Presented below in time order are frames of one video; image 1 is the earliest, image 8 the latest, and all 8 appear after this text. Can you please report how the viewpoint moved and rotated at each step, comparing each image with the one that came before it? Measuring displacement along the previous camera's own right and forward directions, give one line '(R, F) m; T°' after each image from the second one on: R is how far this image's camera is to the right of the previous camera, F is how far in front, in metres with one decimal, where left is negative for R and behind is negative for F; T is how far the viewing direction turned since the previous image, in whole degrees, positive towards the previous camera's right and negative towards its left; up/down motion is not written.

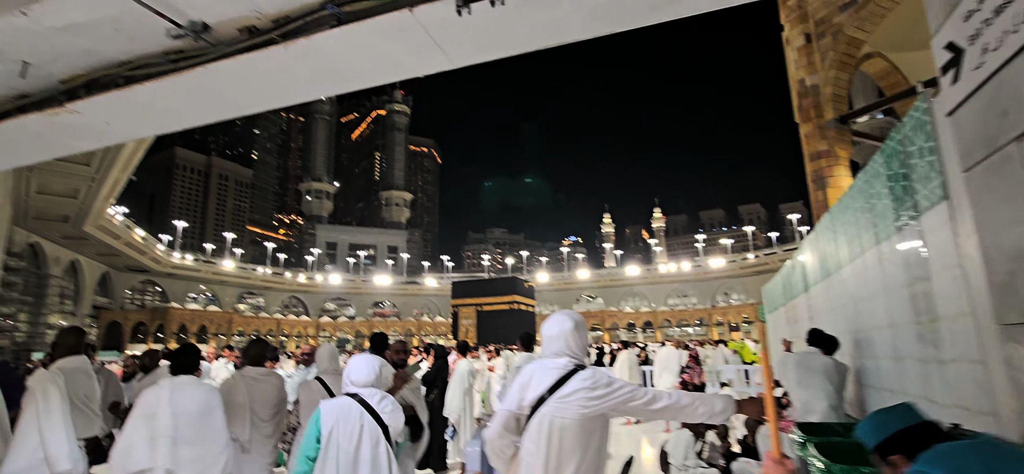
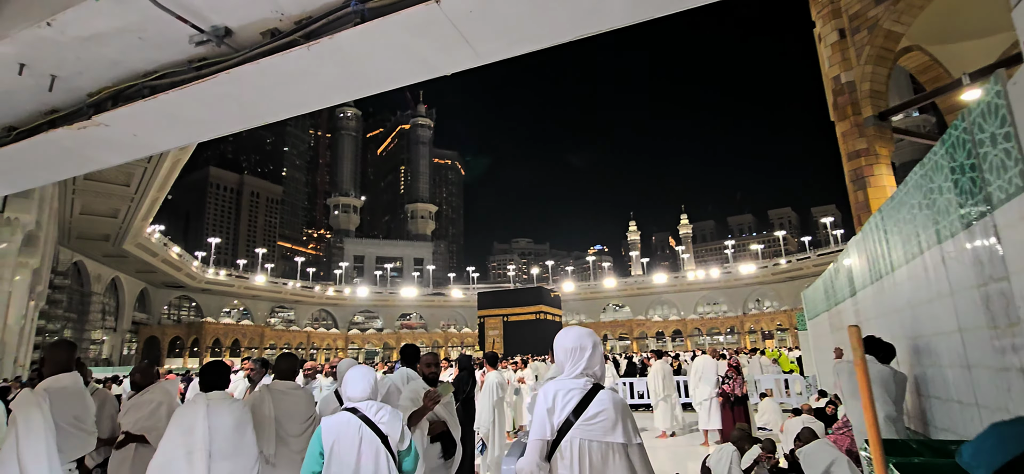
(0.0, +0.1) m; -3°
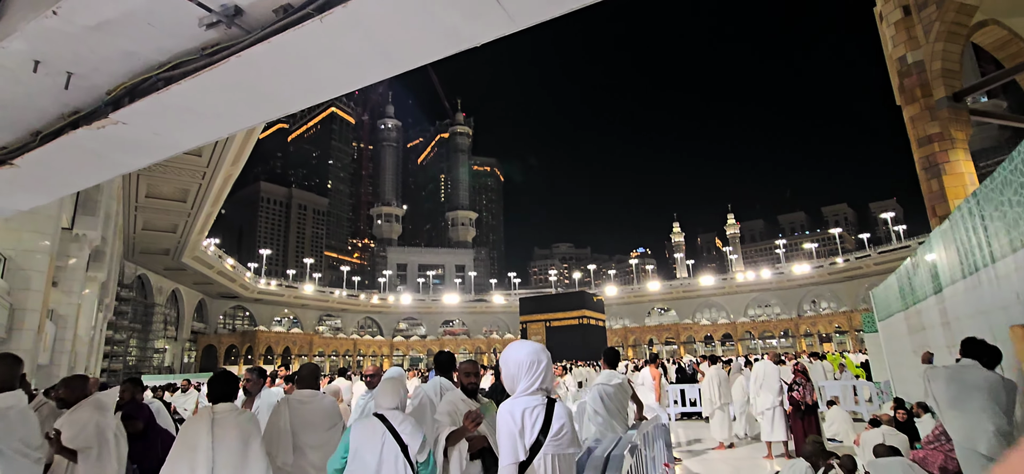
(0.0, +0.2) m; -4°
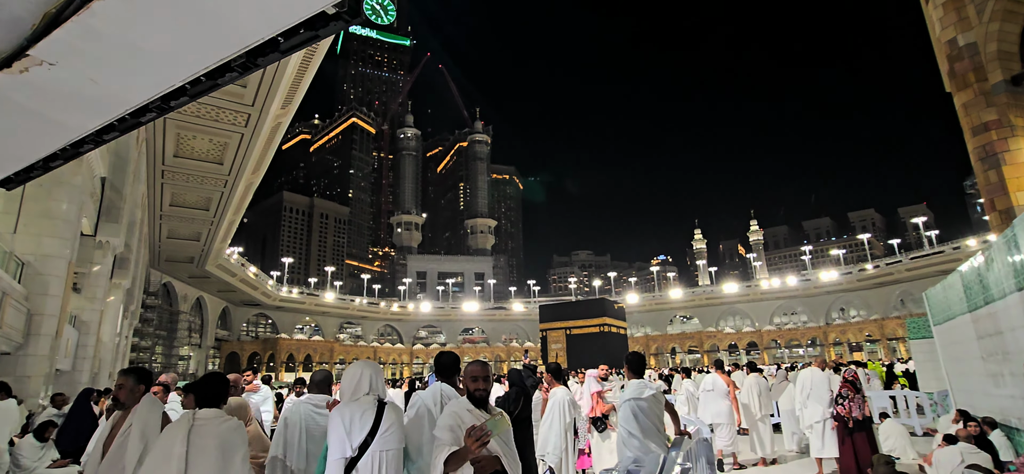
(0.0, +0.3) m; -2°
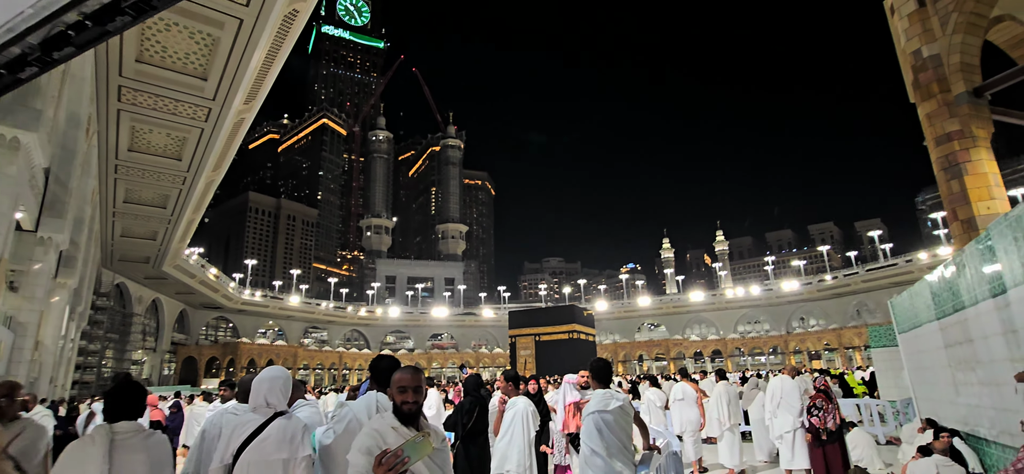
(+0.1, +0.2) m; +3°
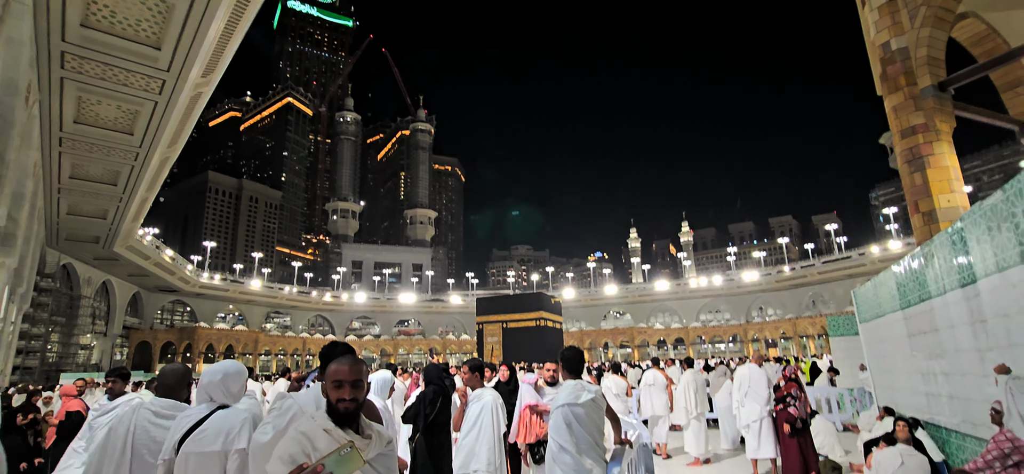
(0.0, +0.1) m; +3°
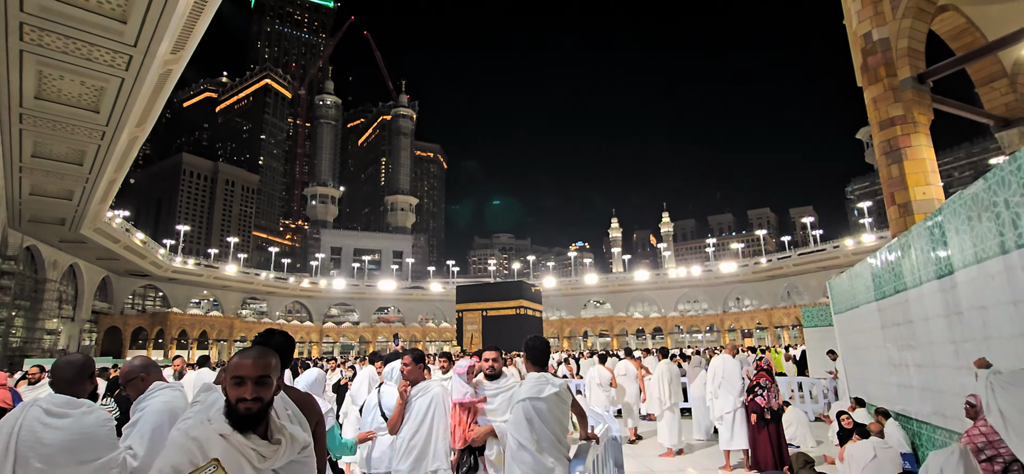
(+0.1, +0.1) m; +2°
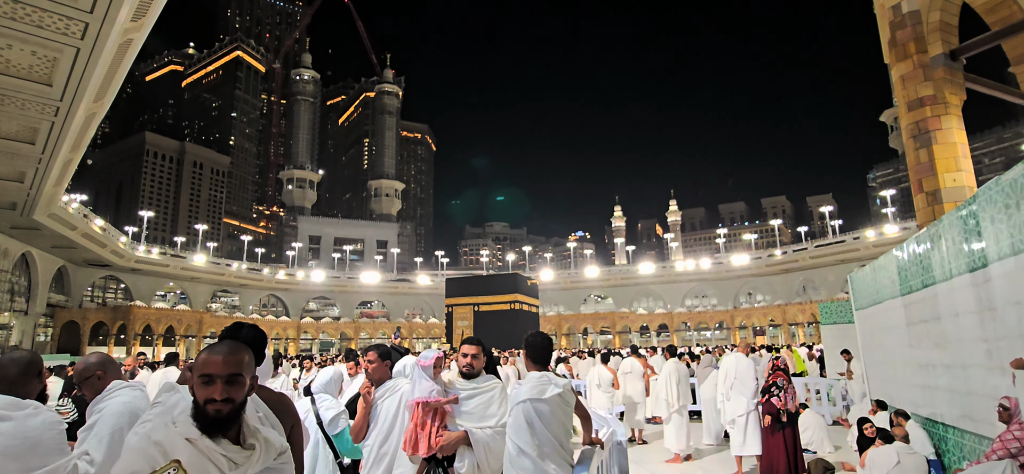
(-0.5, +2.1) m; +2°
